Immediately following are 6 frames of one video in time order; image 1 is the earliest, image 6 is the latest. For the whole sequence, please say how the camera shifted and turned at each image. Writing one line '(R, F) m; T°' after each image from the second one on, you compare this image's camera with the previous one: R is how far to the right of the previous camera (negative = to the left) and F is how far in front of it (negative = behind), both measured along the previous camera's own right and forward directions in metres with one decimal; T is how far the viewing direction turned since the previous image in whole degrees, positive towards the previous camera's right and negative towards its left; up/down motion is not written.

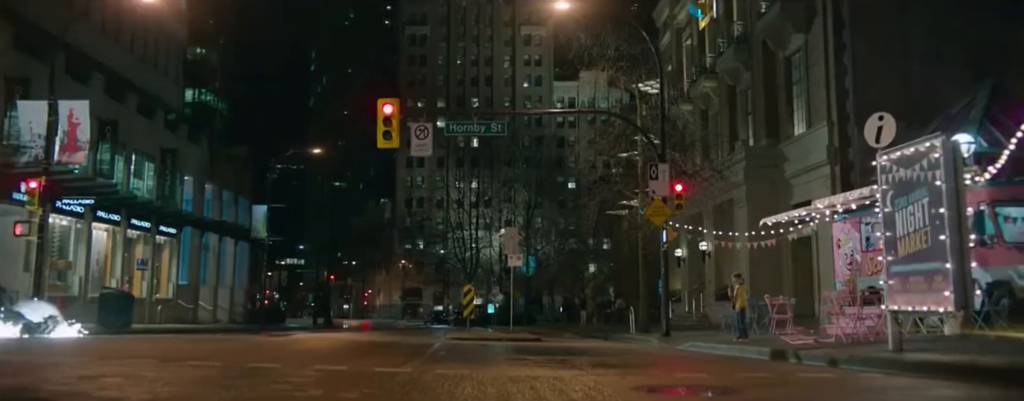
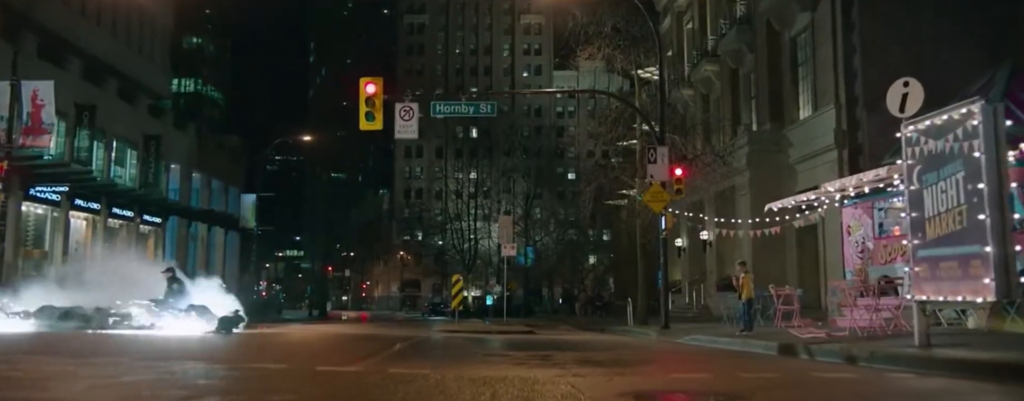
(+0.3, +1.4) m; 0°
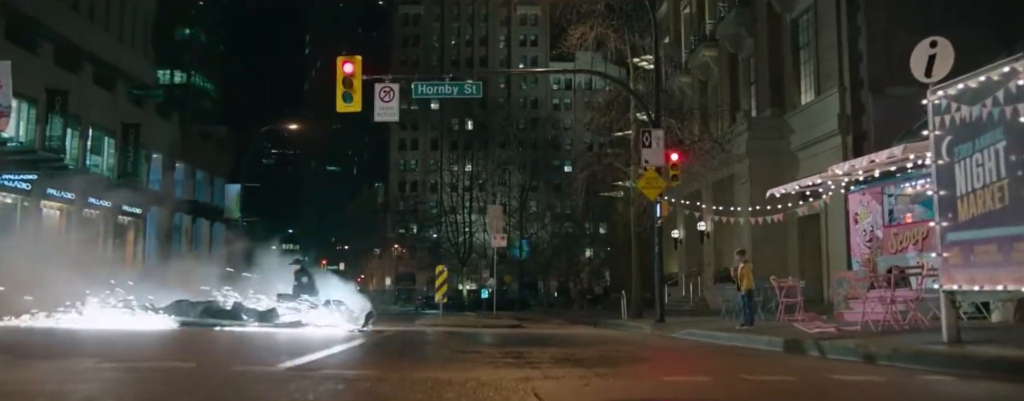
(+0.3, +1.3) m; 0°
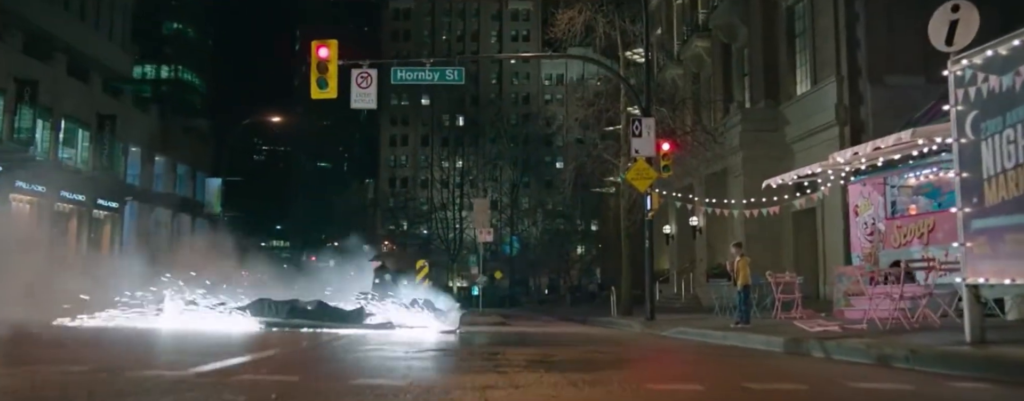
(+0.2, +1.1) m; 0°
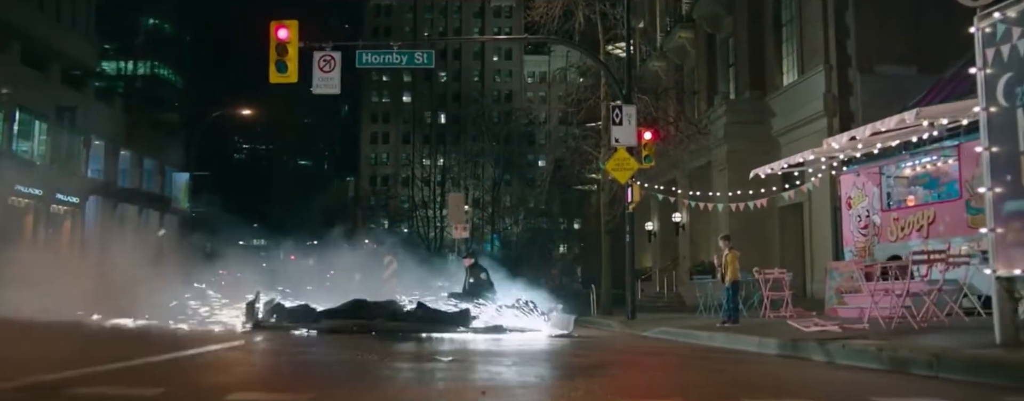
(+0.2, +1.3) m; +1°
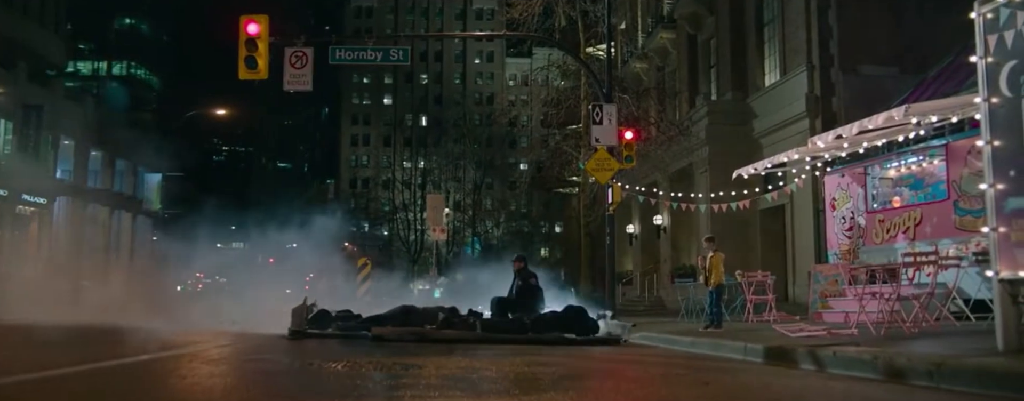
(+0.1, +0.5) m; +1°
